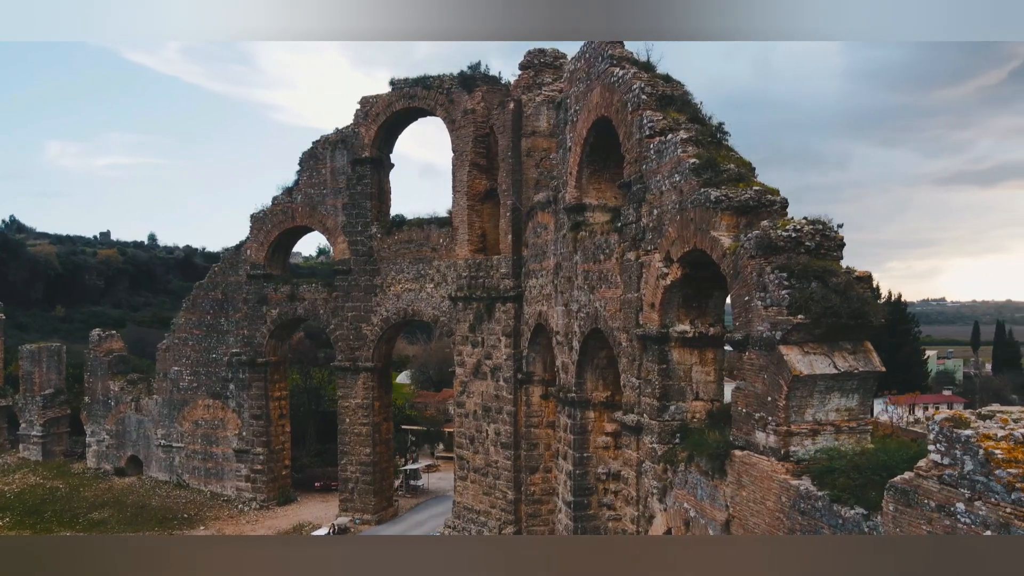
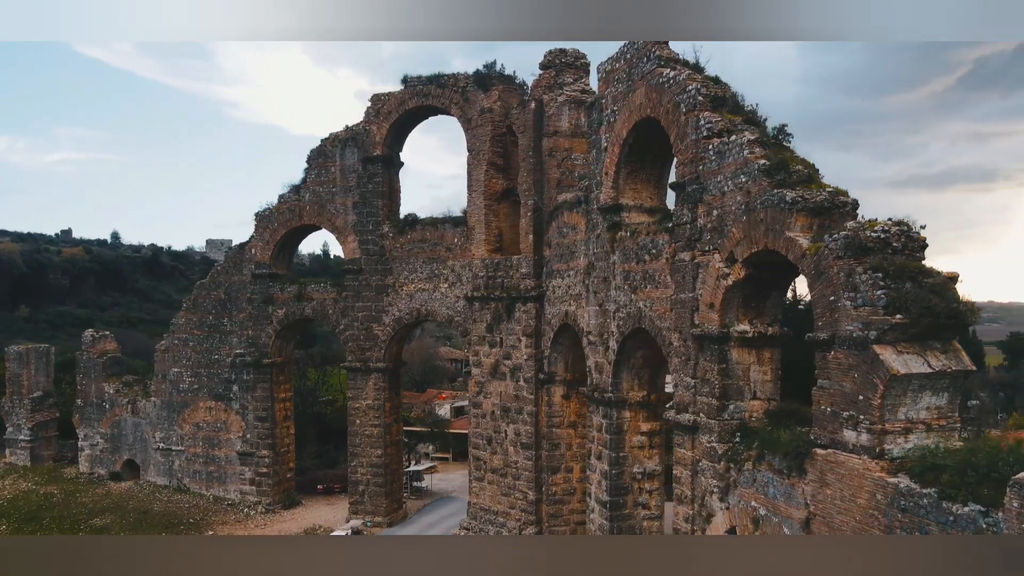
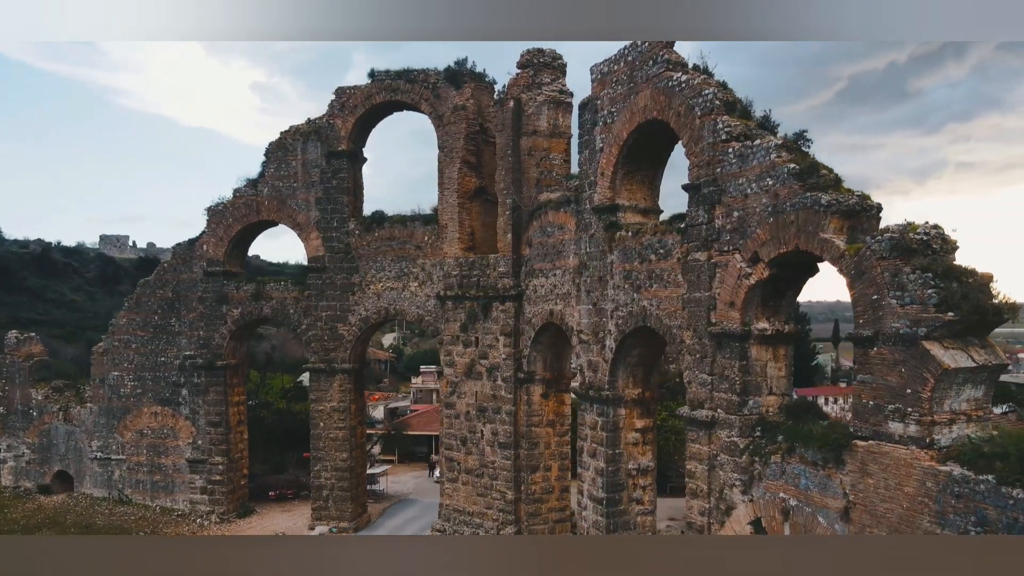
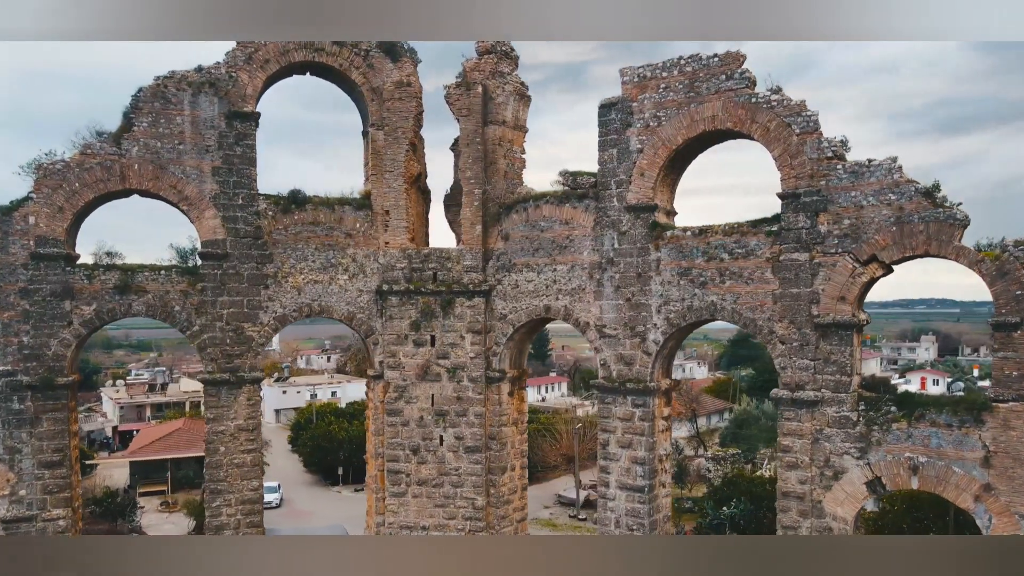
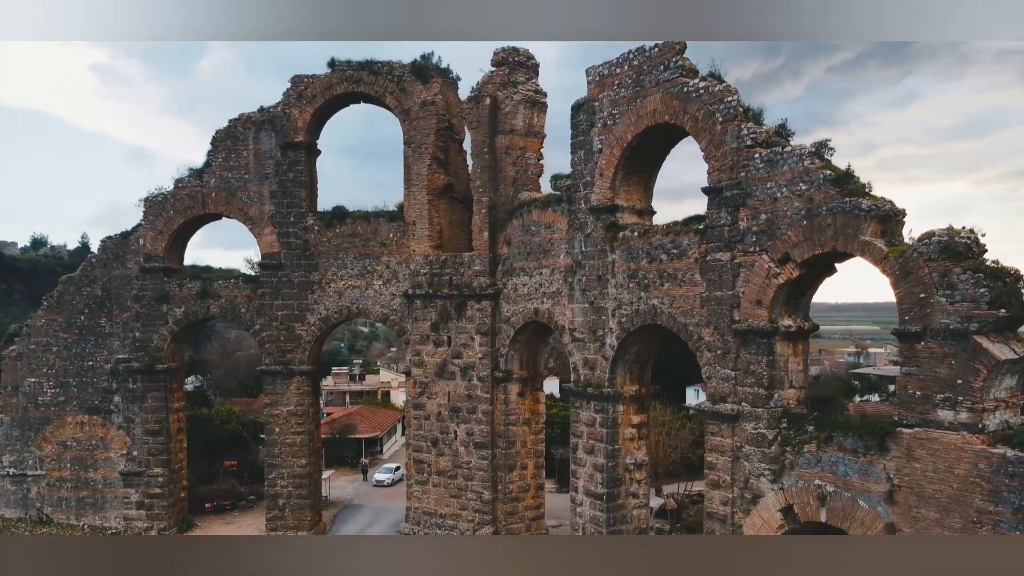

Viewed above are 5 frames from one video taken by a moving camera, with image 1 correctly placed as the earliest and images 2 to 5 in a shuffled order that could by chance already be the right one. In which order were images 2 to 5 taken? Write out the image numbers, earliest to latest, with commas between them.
2, 3, 5, 4
